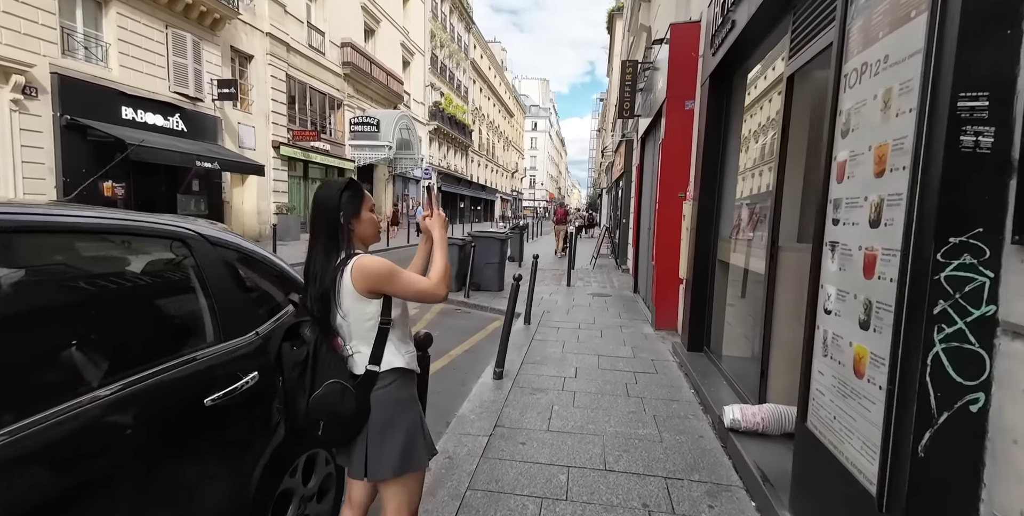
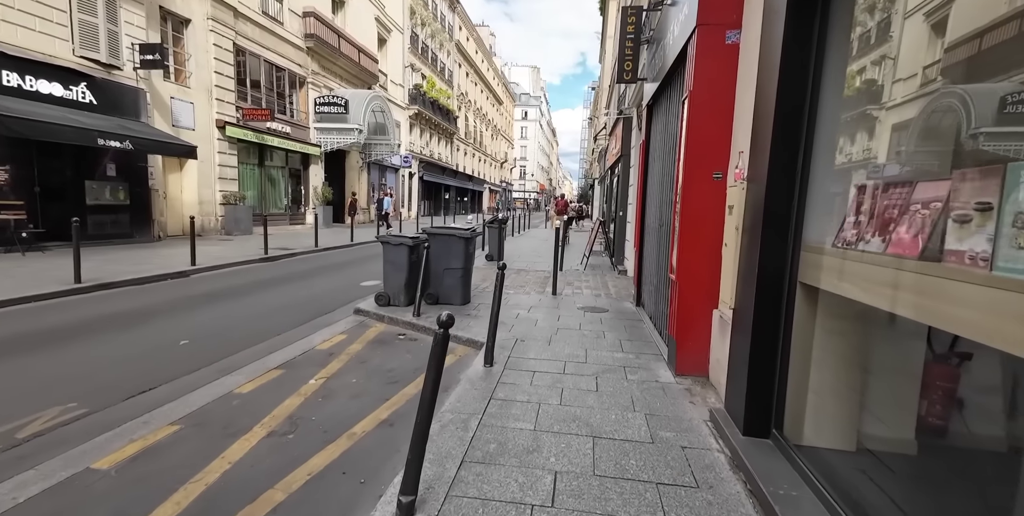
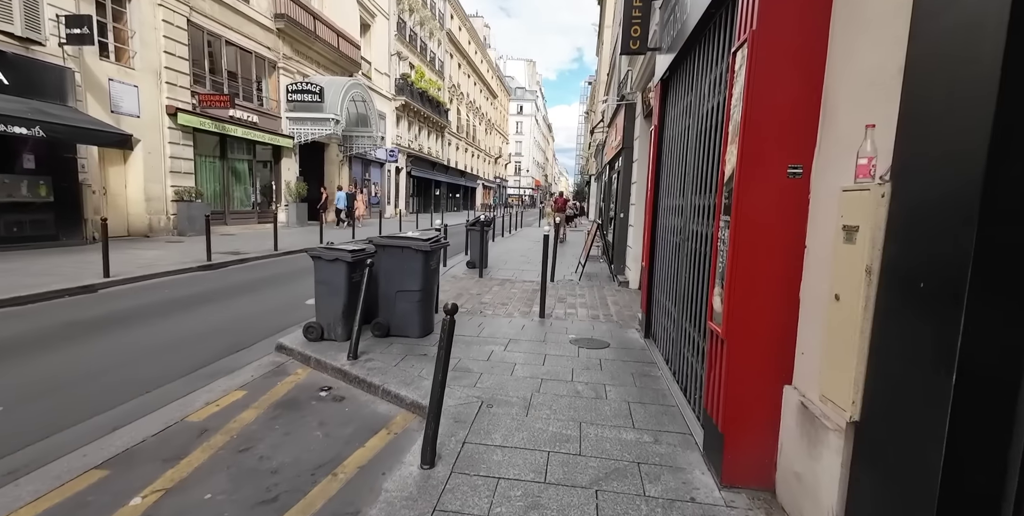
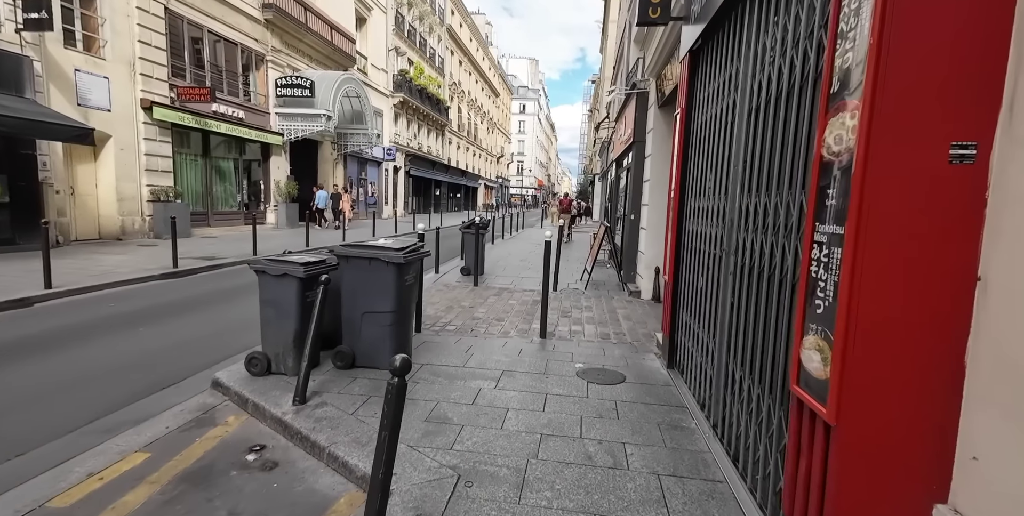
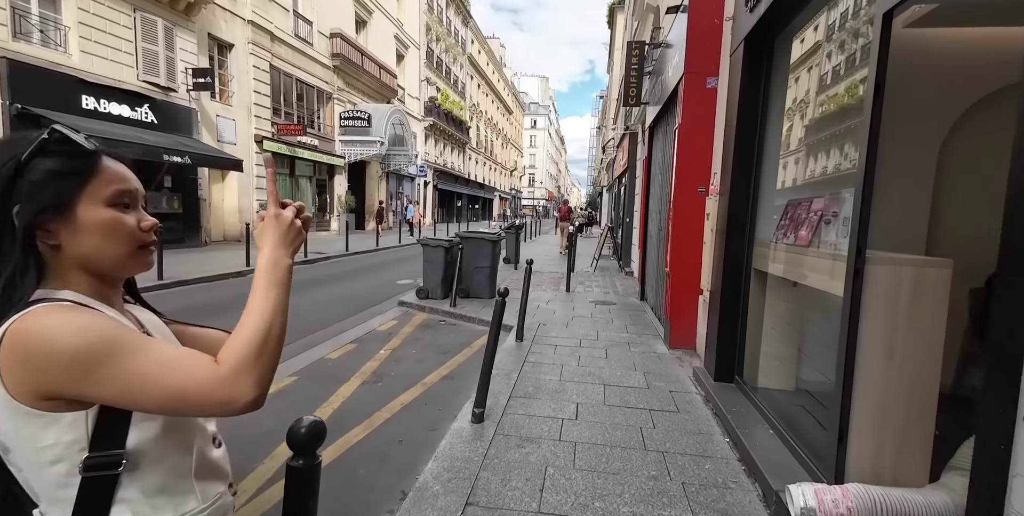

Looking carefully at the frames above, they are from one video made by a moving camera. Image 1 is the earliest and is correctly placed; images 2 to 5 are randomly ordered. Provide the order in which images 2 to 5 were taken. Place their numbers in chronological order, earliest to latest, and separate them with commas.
5, 2, 3, 4
